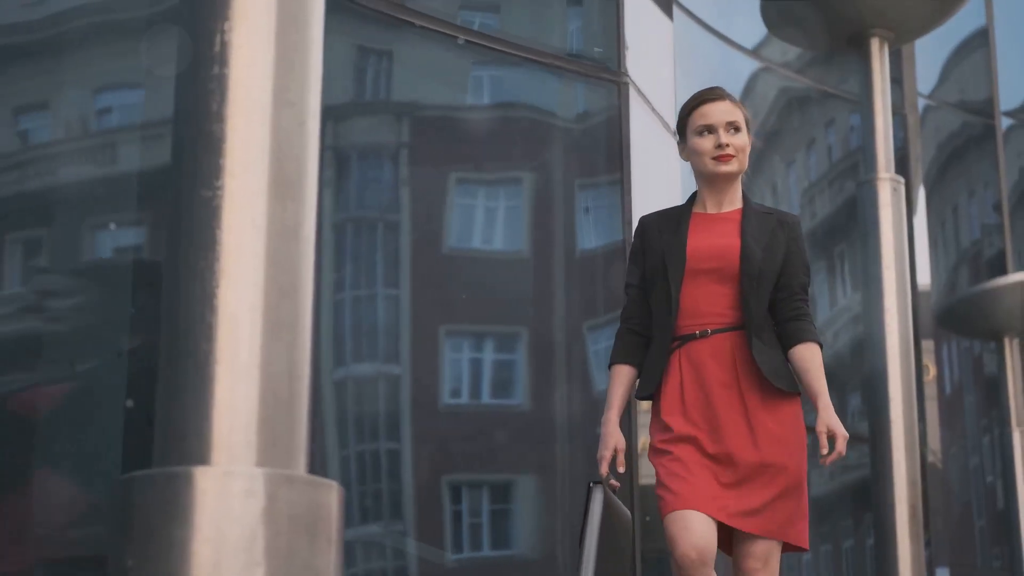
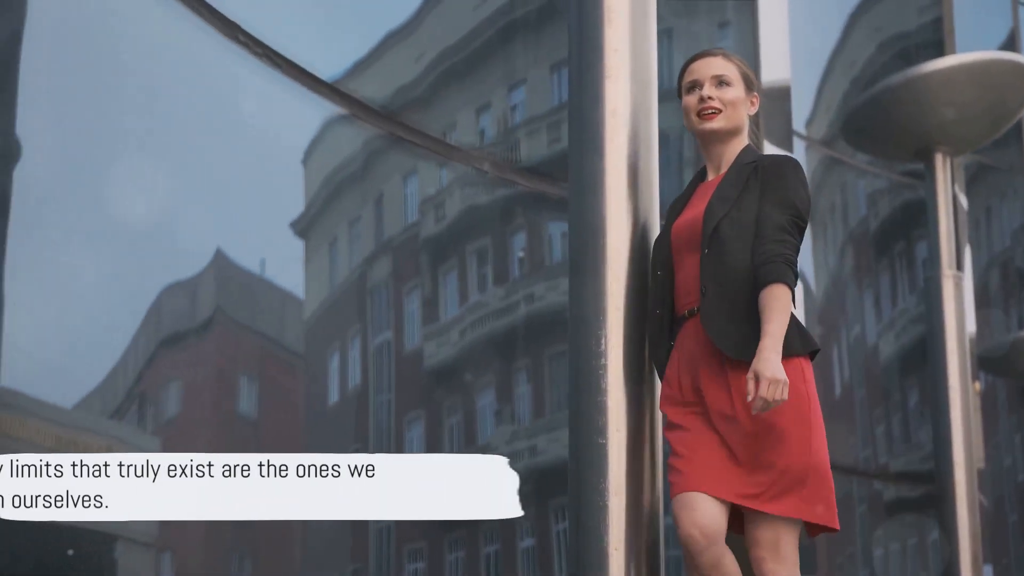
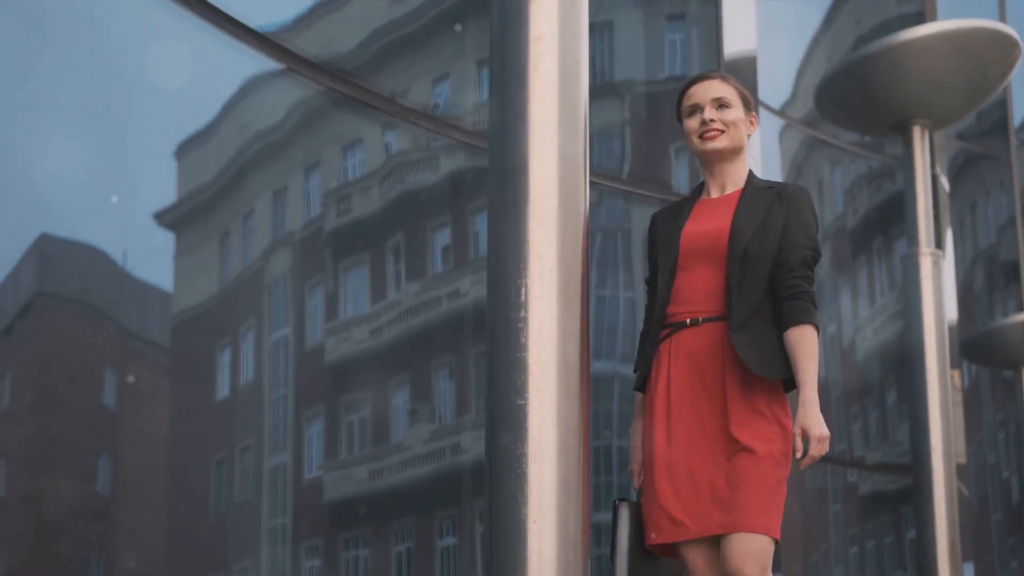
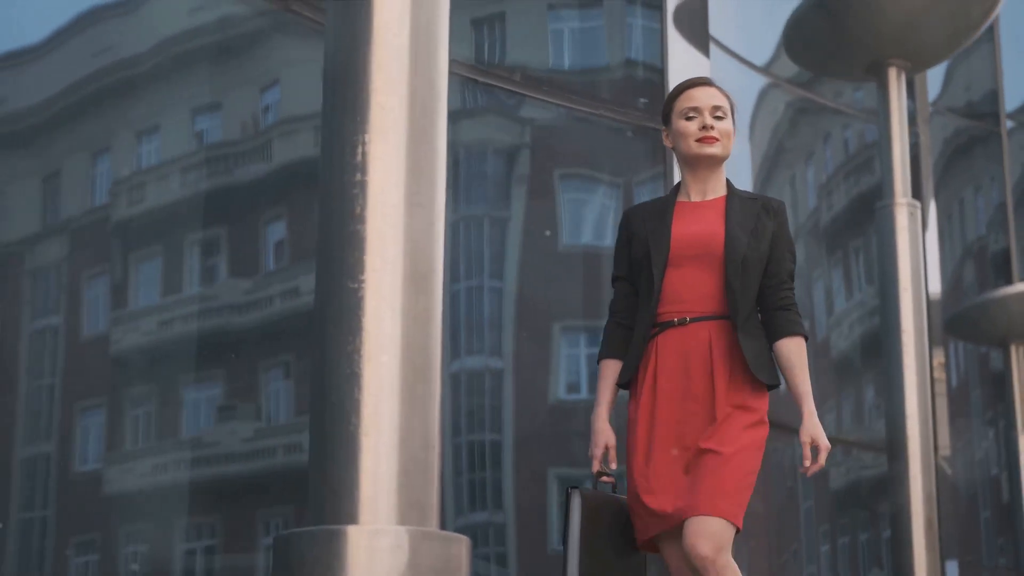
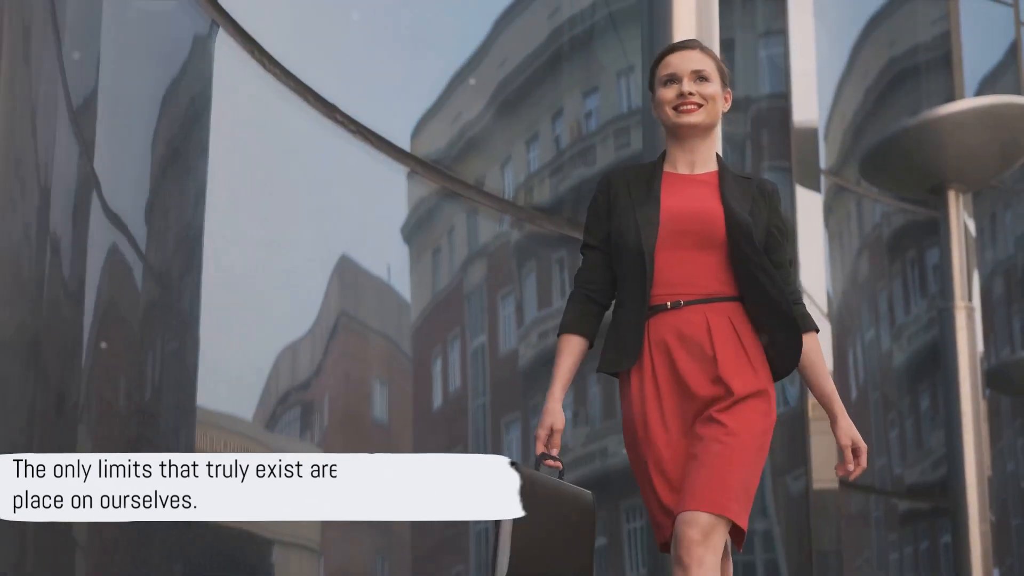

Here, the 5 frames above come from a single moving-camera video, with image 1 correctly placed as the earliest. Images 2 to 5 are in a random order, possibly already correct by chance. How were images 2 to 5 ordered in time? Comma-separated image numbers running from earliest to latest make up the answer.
4, 3, 2, 5
